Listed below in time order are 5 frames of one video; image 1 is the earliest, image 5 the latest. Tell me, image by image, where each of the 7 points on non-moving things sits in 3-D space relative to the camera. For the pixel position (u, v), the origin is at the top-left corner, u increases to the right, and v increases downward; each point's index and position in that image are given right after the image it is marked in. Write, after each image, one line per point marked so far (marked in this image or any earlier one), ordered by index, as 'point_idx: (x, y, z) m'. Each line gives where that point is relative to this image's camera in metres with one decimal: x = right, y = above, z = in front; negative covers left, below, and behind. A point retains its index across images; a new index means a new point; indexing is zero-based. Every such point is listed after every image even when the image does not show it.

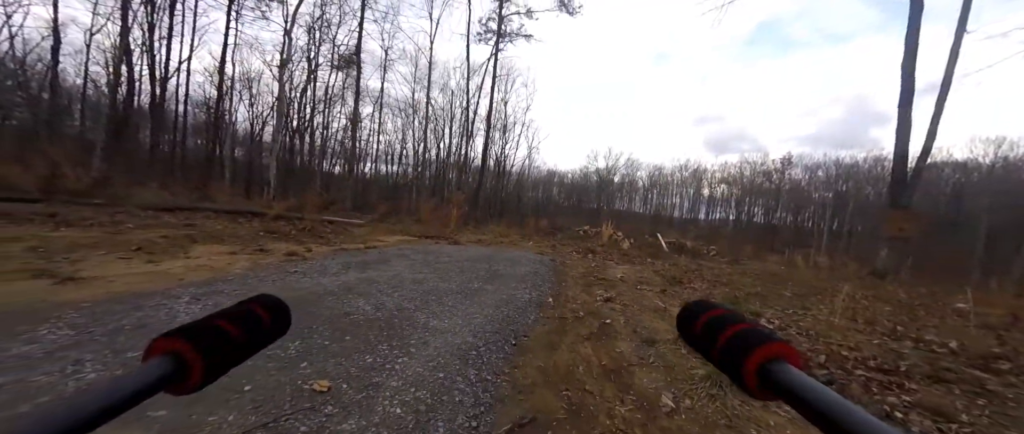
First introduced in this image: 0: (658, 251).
0: (+9.4, -2.3, +18.2) m
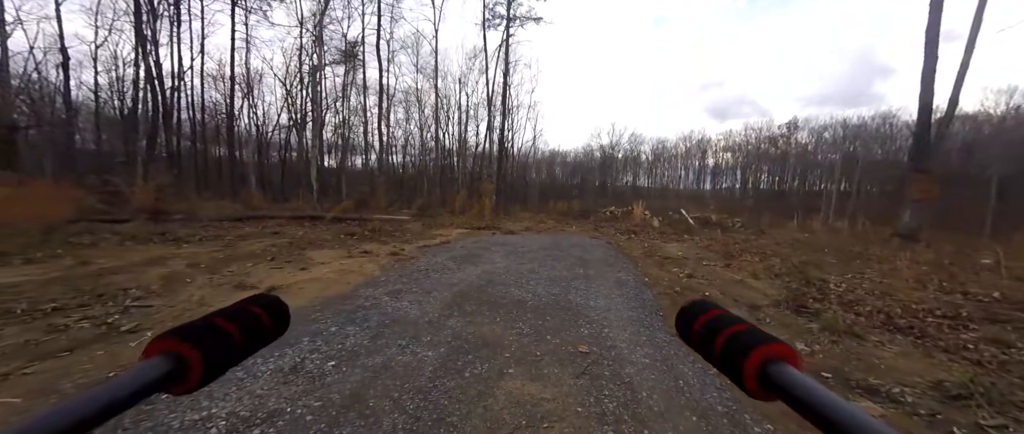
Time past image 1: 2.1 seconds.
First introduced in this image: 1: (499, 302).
0: (+12.2, -0.8, +19.4) m
1: (-0.3, -1.7, +5.6) m
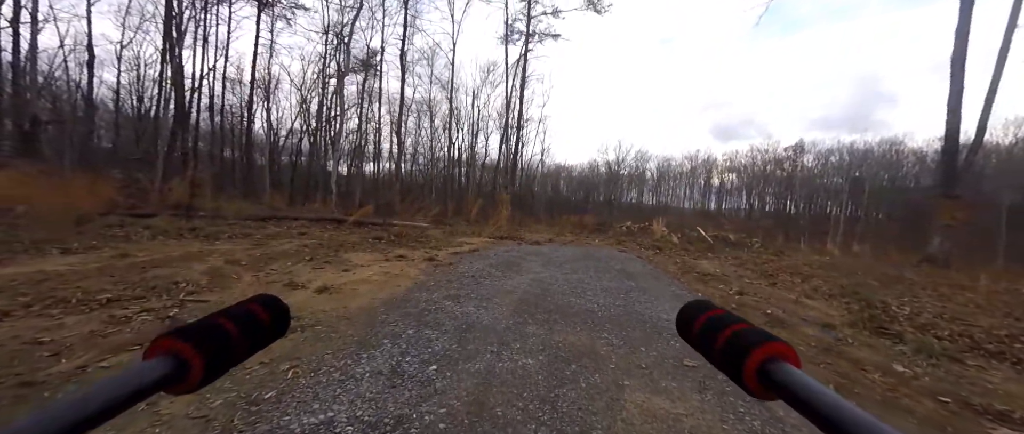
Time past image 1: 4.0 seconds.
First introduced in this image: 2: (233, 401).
0: (+13.6, -1.9, +19.2) m
1: (+1.1, -1.8, +5.4) m
2: (-2.8, -1.8, +2.8) m
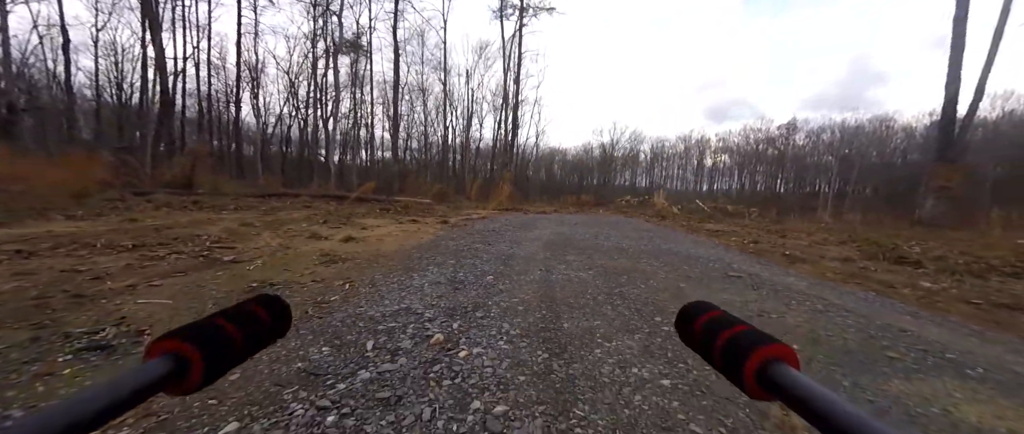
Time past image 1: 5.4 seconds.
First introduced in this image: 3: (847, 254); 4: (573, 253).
0: (+13.9, +0.1, +19.5) m
1: (+1.7, -0.6, +5.5) m
2: (-2.1, -0.8, +2.8) m
3: (+7.9, -0.9, +6.6) m
4: (+1.0, -0.6, +5.0) m
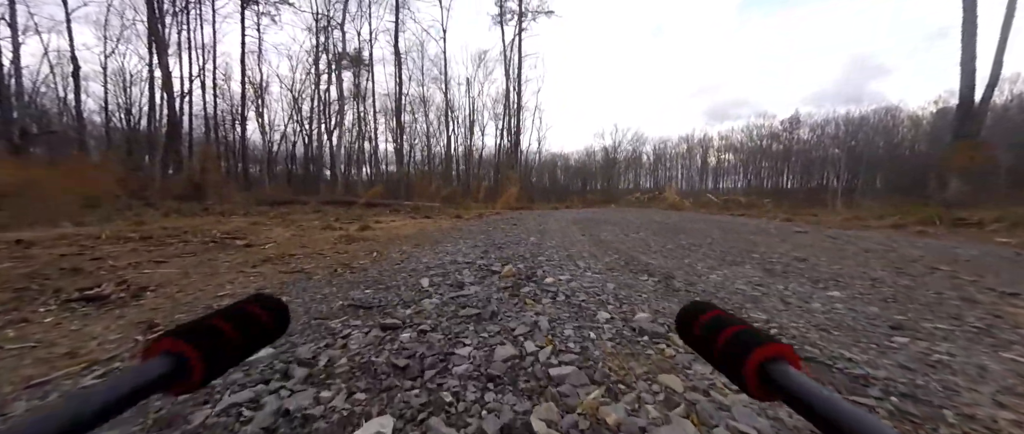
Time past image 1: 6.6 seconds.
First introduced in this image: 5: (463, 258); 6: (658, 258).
0: (+14.5, +0.8, +18.9) m
1: (+2.2, -0.1, +5.1) m
2: (-1.6, -0.4, +2.4) m
3: (+8.4, -0.1, +6.1) m
4: (+1.5, -0.1, +4.6) m
5: (-0.2, -0.3, +2.5) m
6: (+1.8, -0.2, +3.6) m
